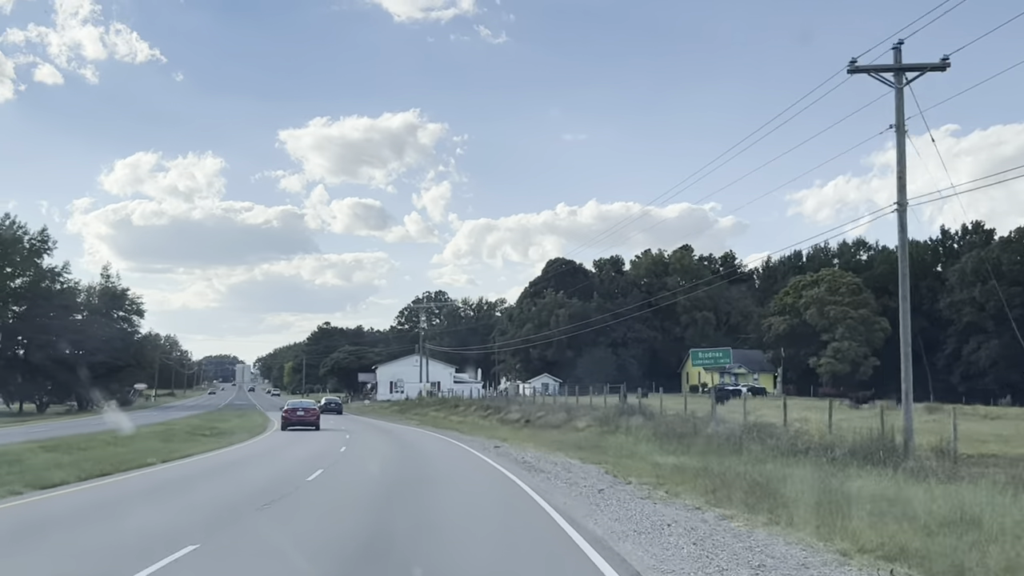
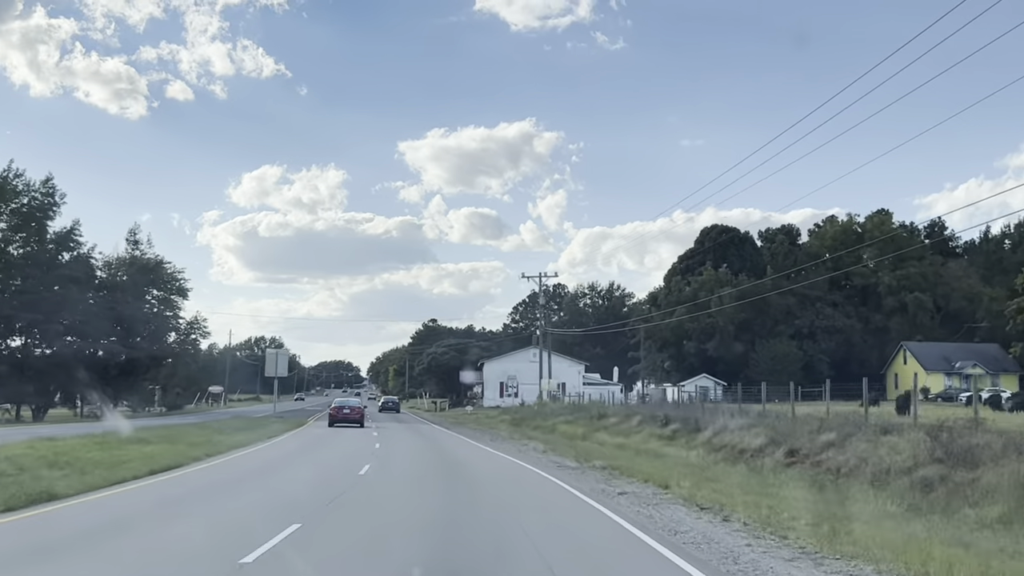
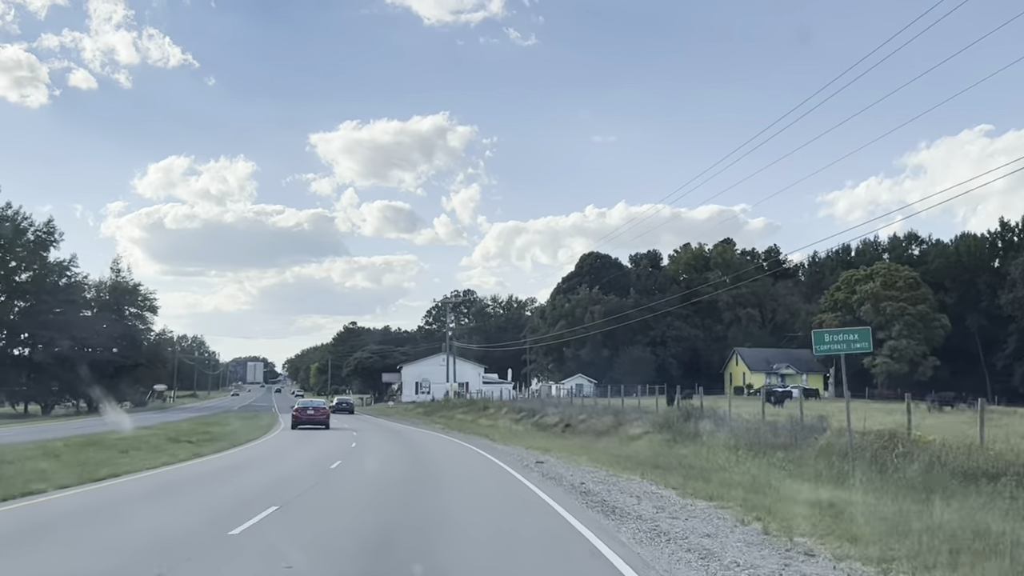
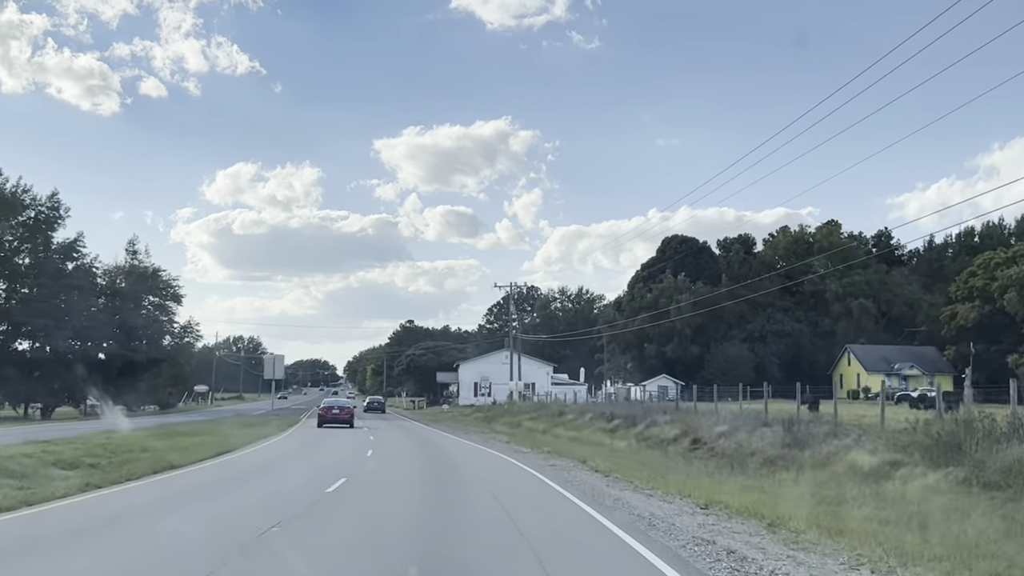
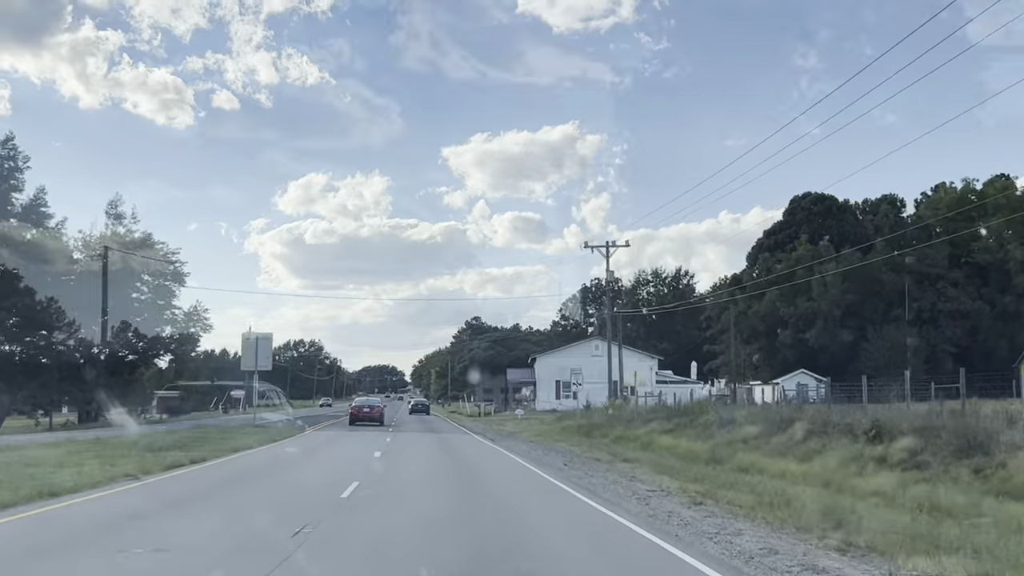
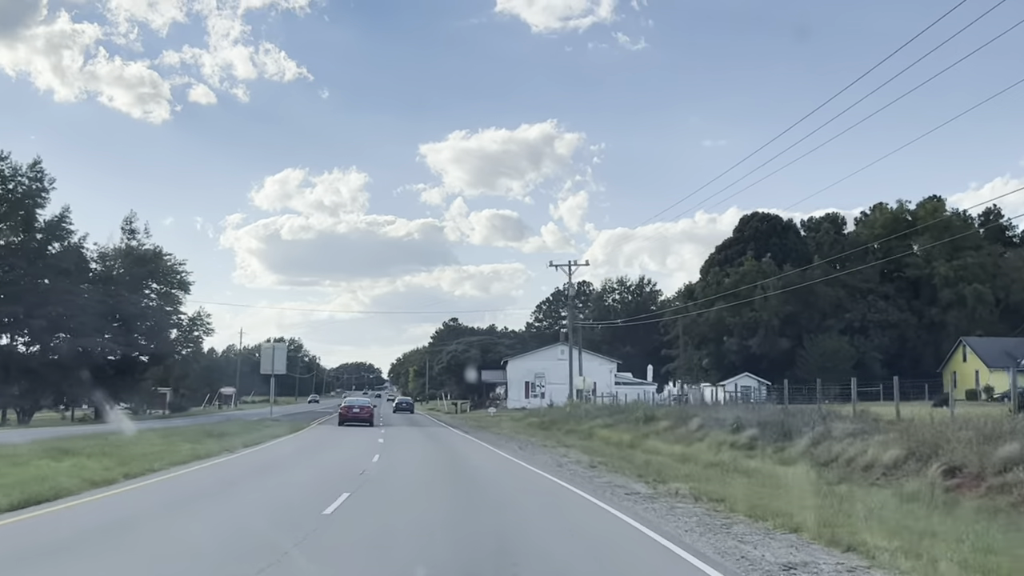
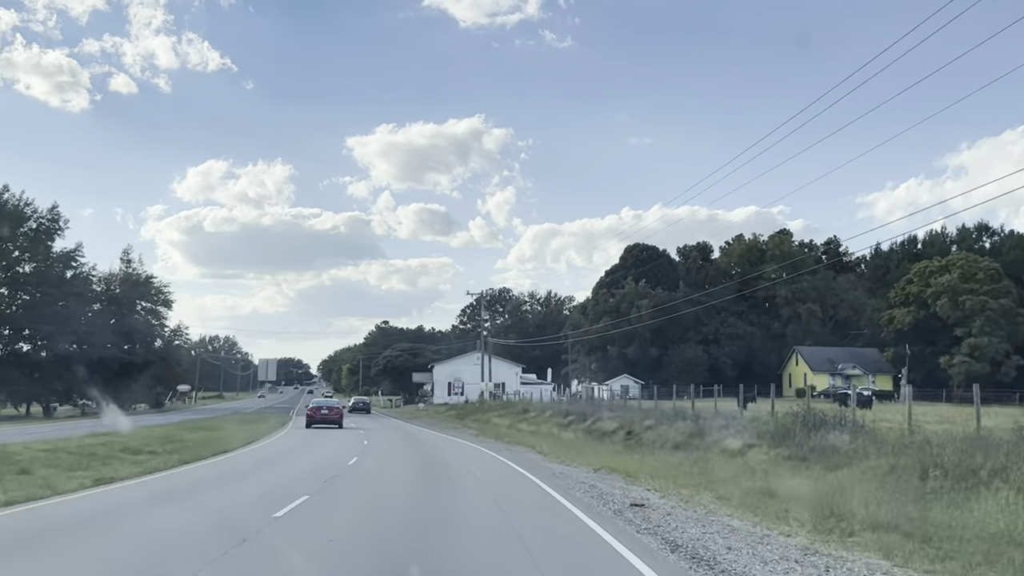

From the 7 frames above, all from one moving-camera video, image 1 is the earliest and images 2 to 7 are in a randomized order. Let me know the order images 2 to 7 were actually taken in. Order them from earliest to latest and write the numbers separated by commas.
3, 7, 4, 2, 6, 5
